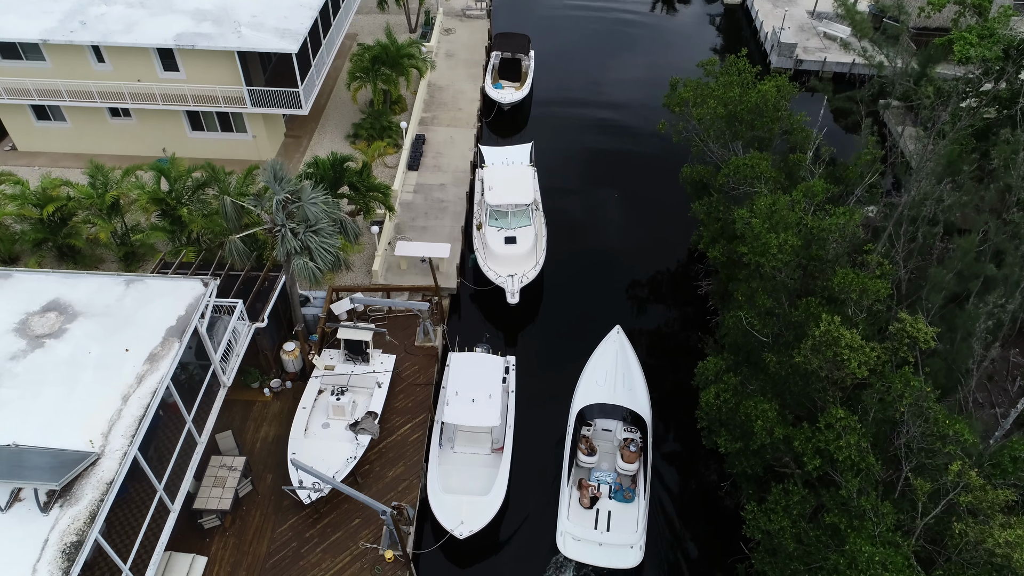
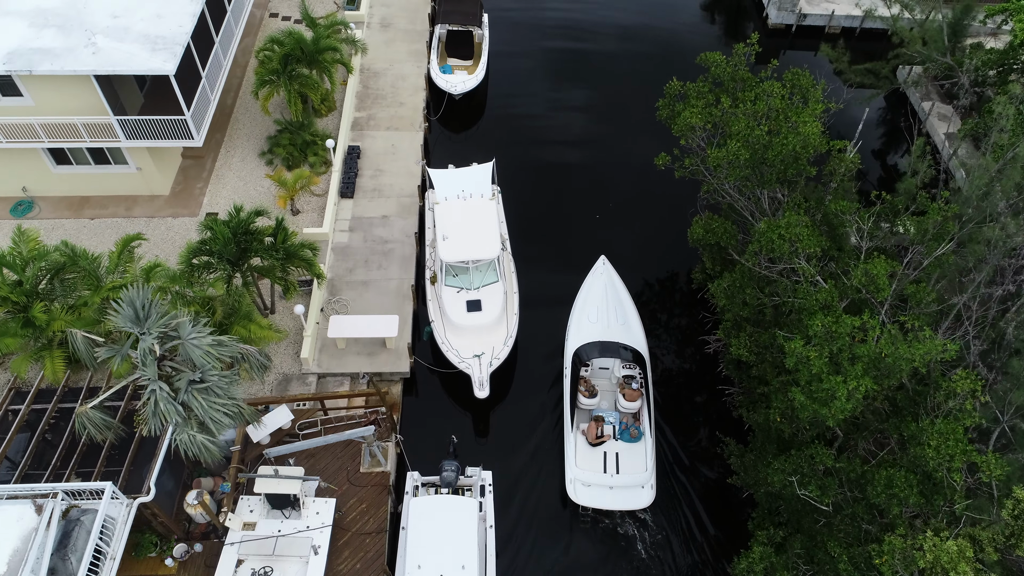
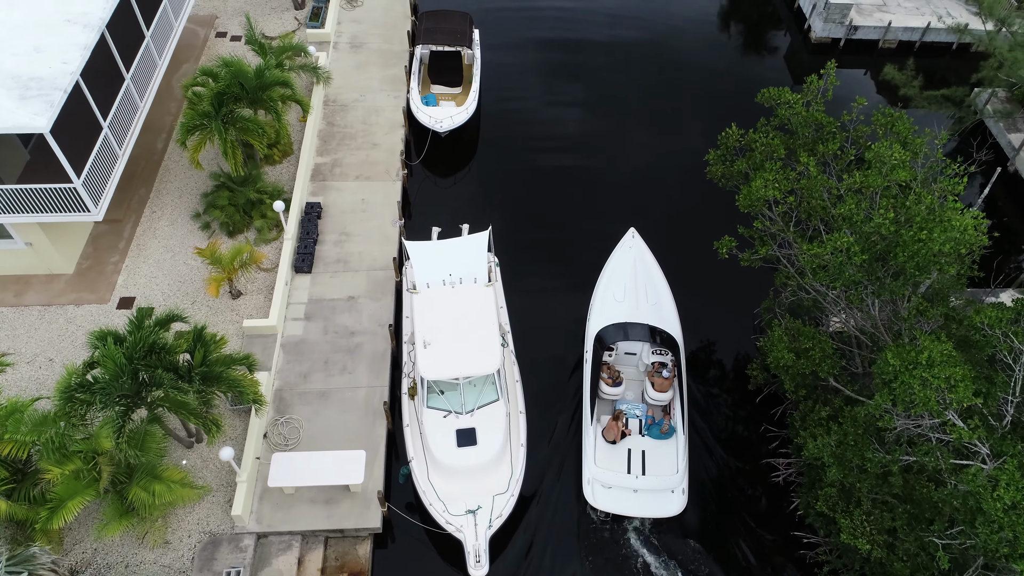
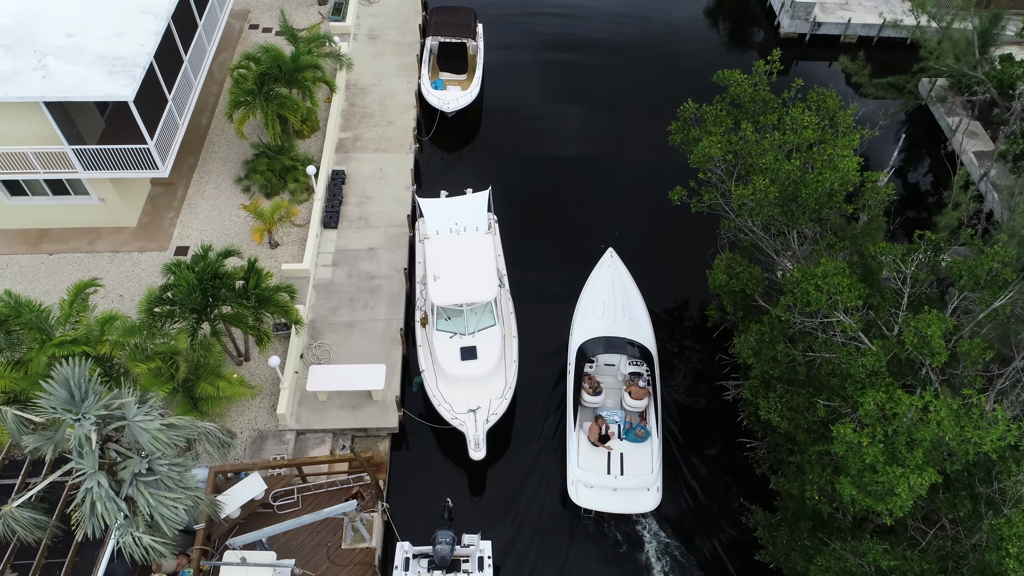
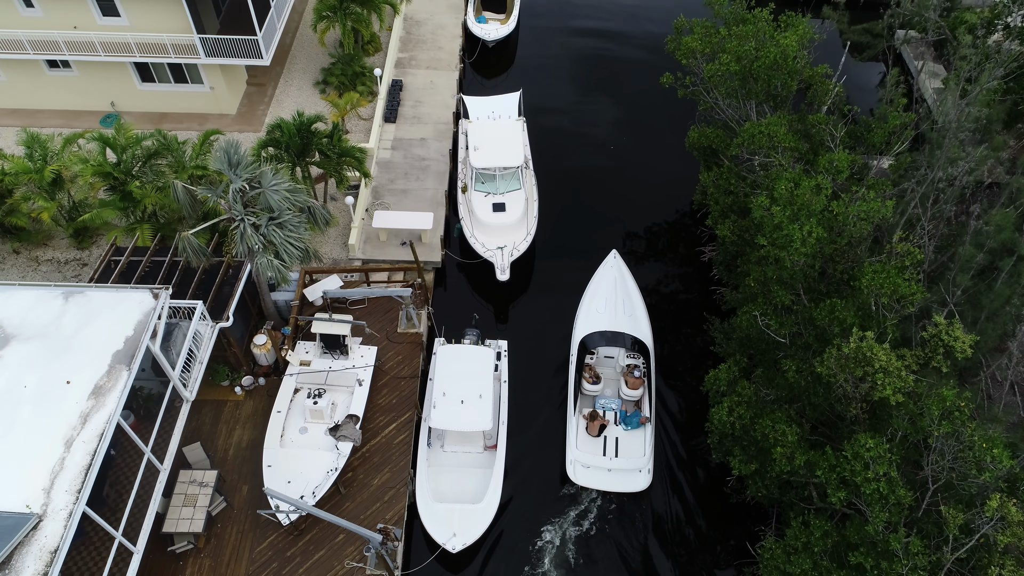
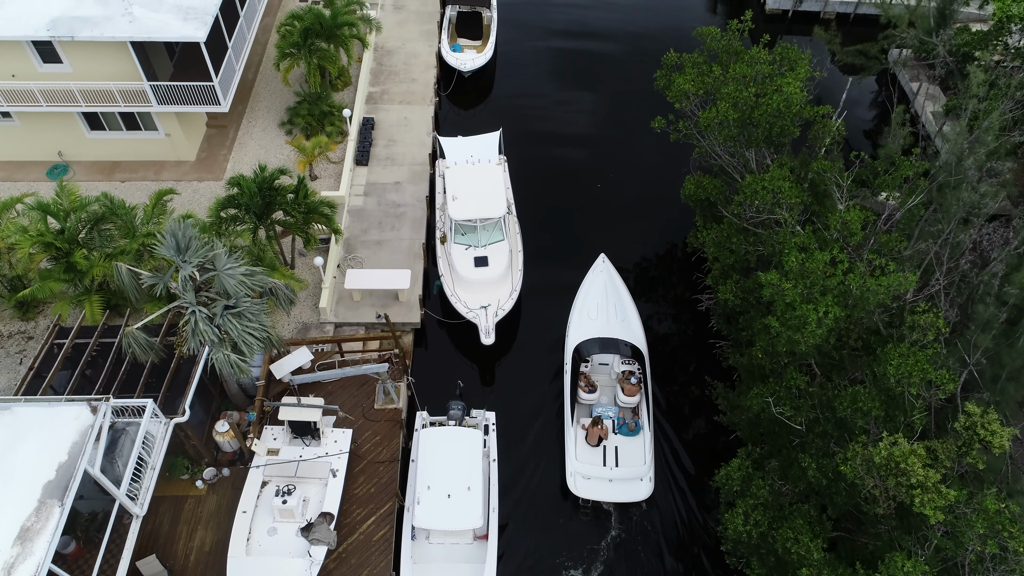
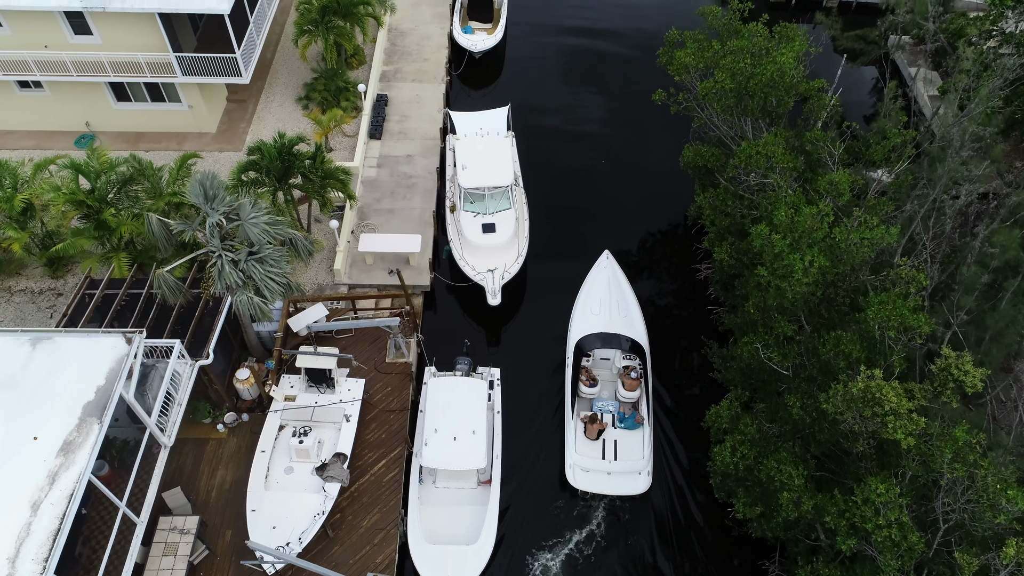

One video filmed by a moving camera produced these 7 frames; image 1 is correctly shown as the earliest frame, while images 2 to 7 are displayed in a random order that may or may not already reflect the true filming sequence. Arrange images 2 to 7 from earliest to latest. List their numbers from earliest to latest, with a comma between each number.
5, 7, 6, 2, 4, 3
